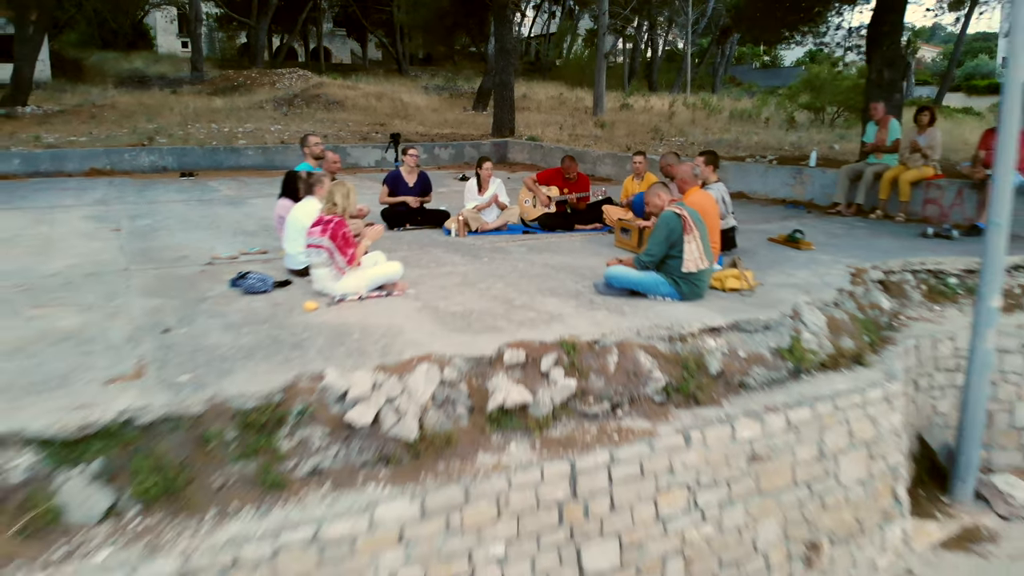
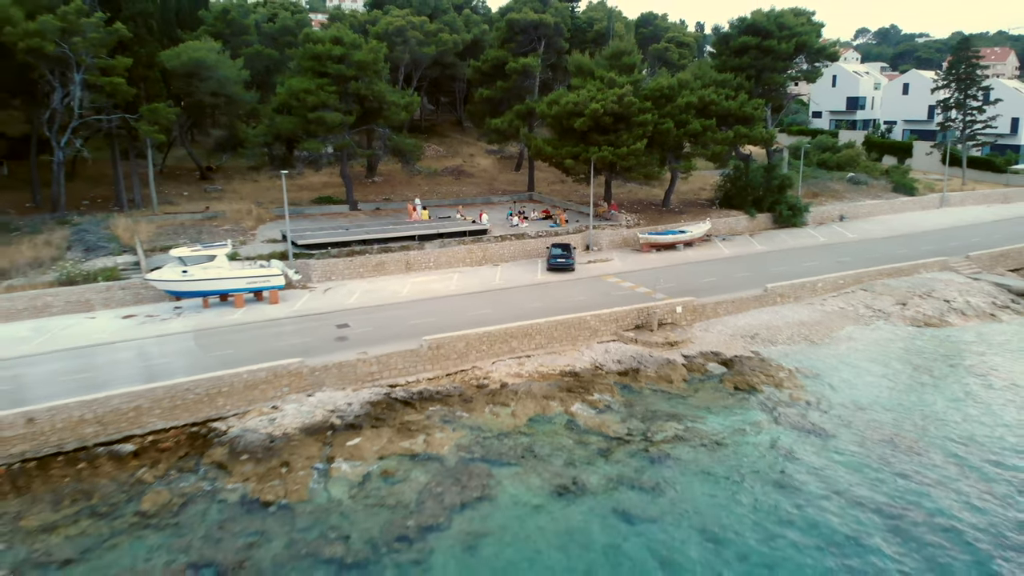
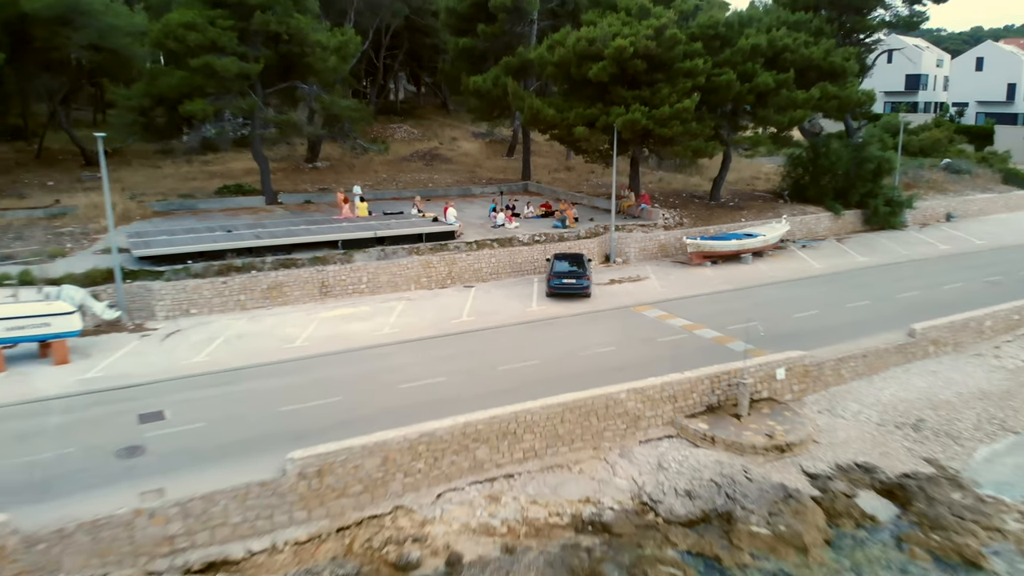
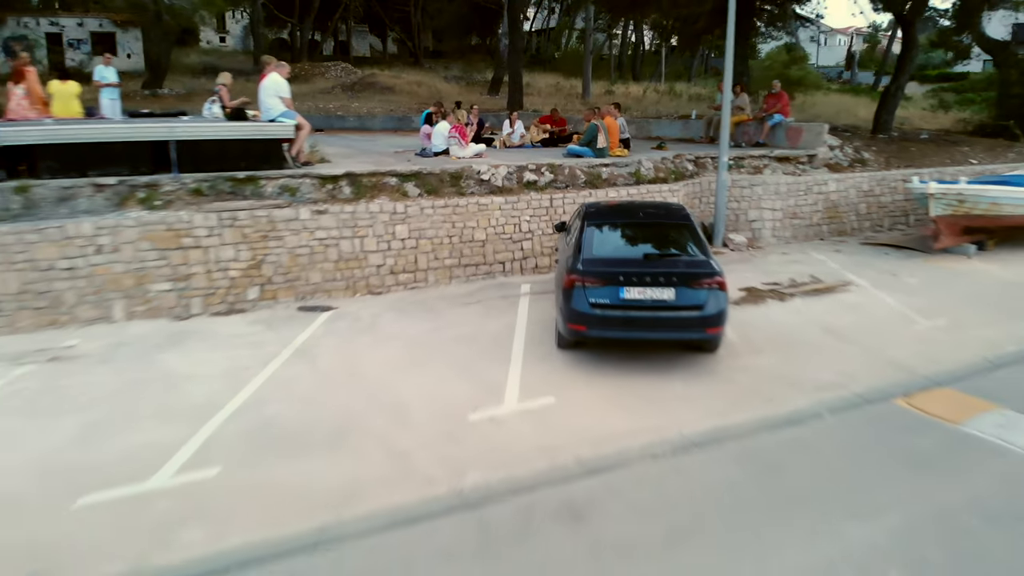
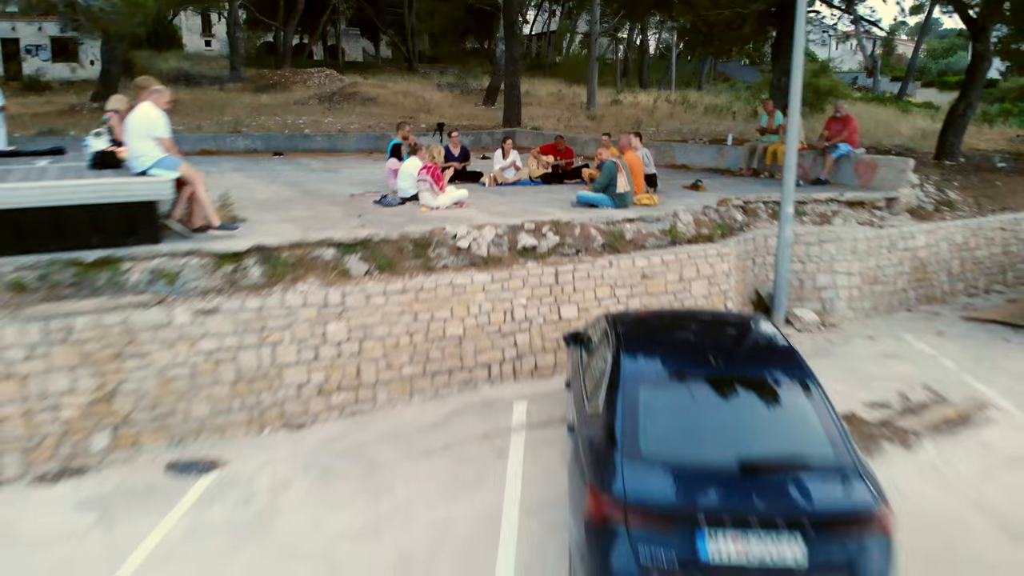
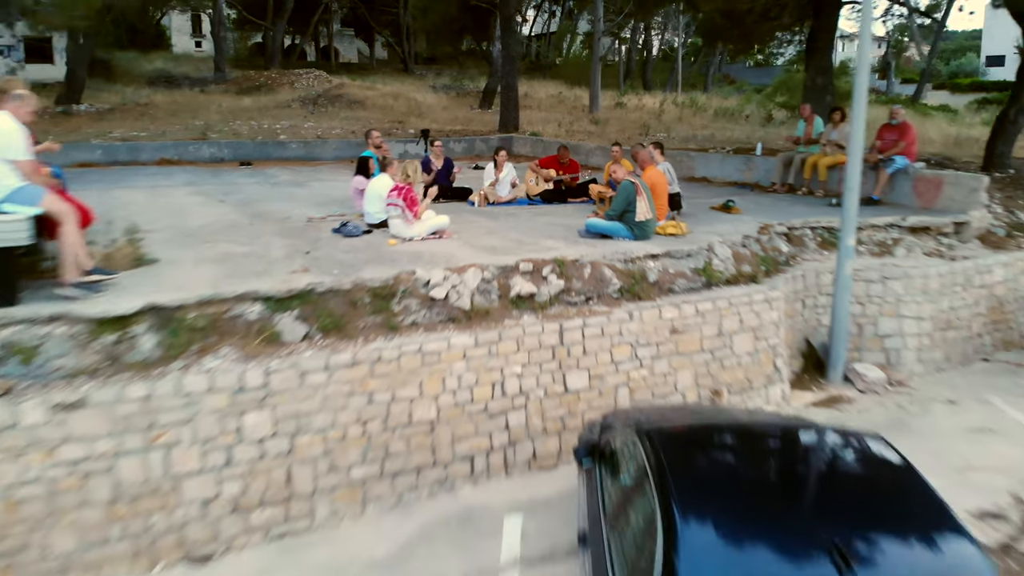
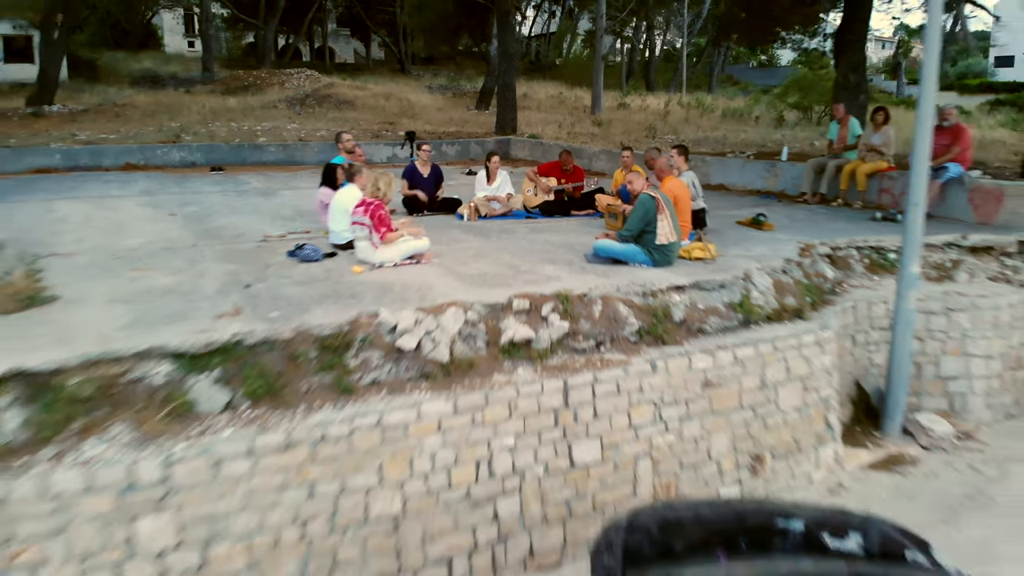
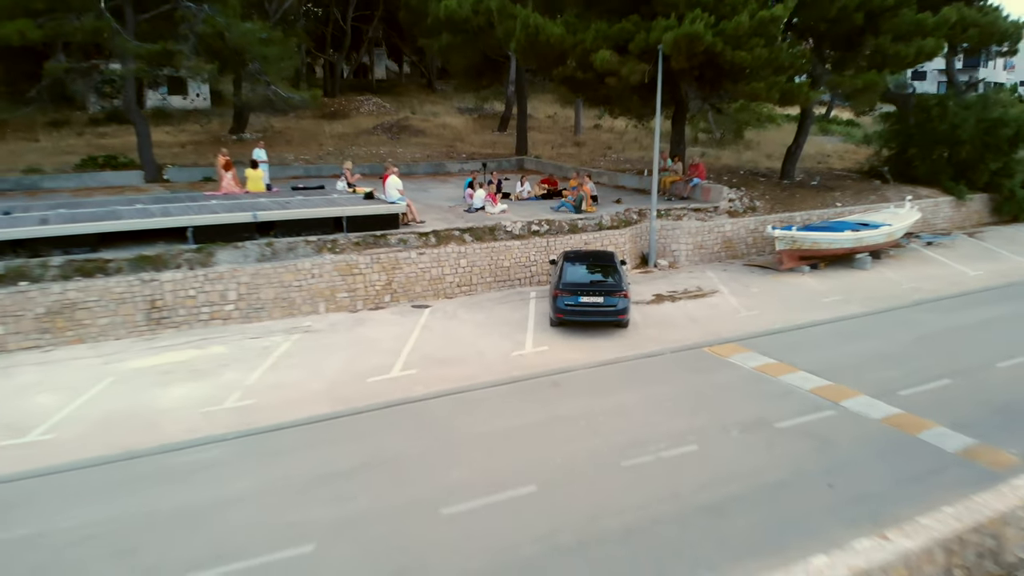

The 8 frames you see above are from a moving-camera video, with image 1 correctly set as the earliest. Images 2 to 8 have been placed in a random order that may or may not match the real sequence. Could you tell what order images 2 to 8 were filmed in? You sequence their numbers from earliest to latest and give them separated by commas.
7, 6, 5, 4, 8, 3, 2
